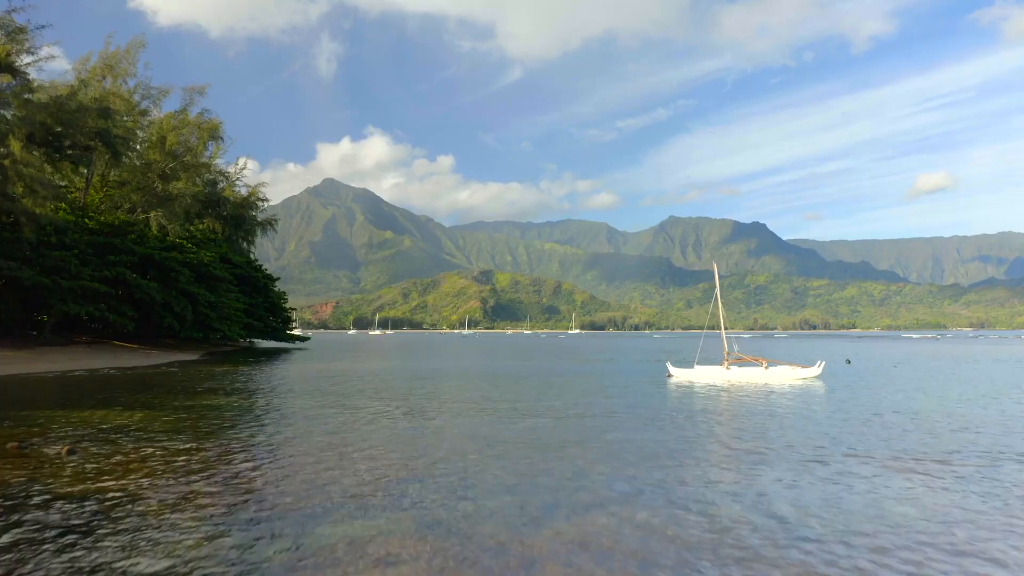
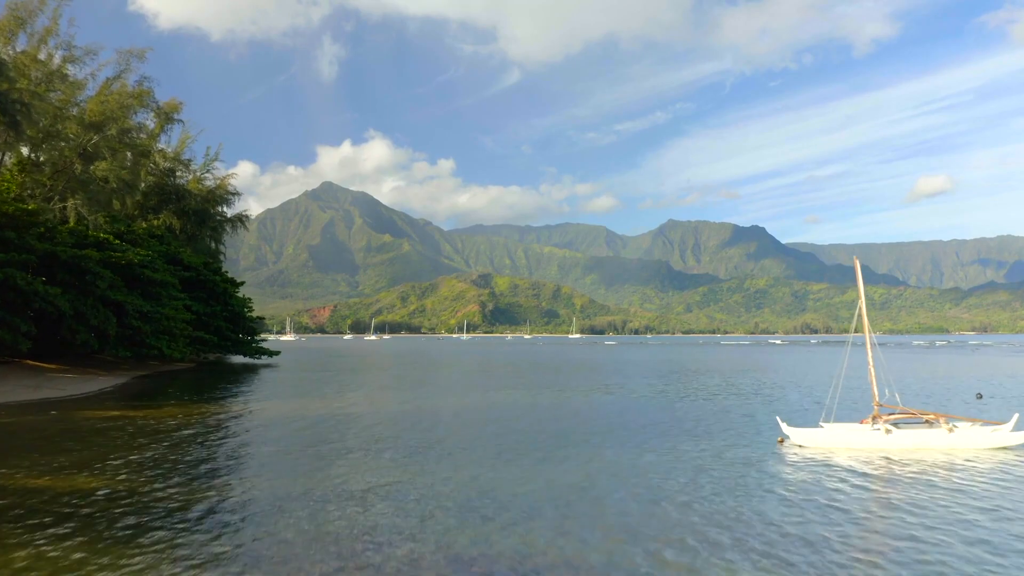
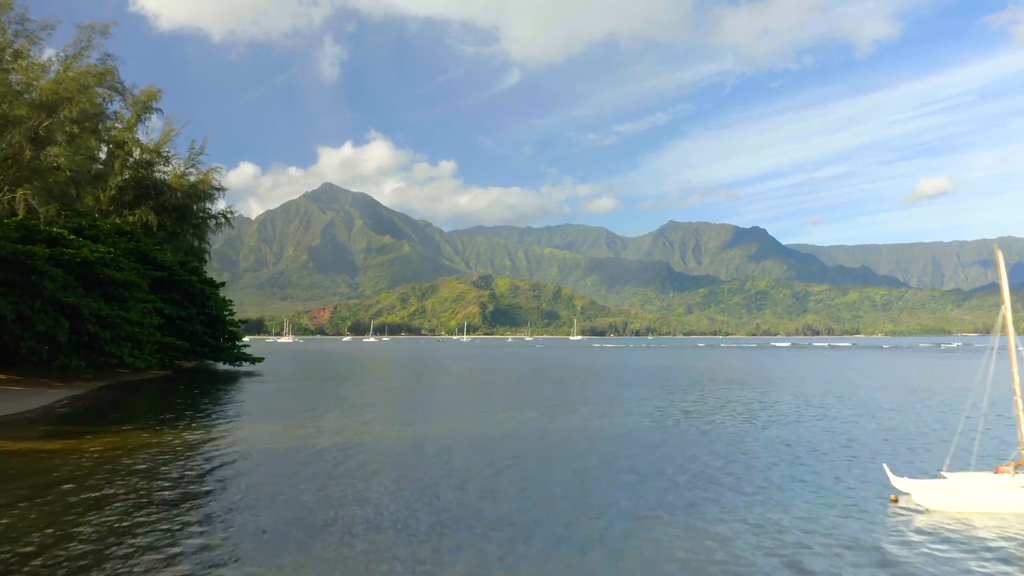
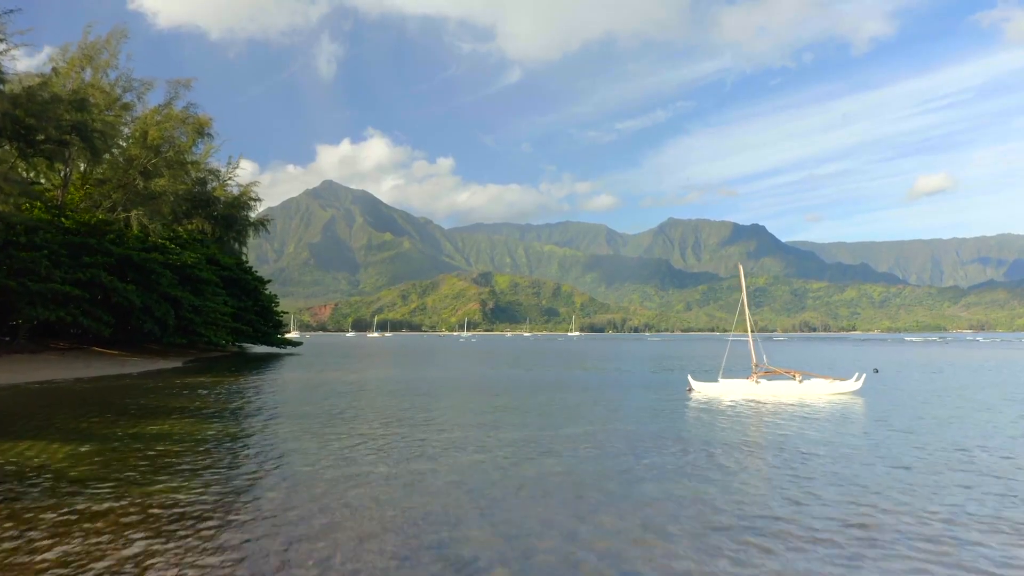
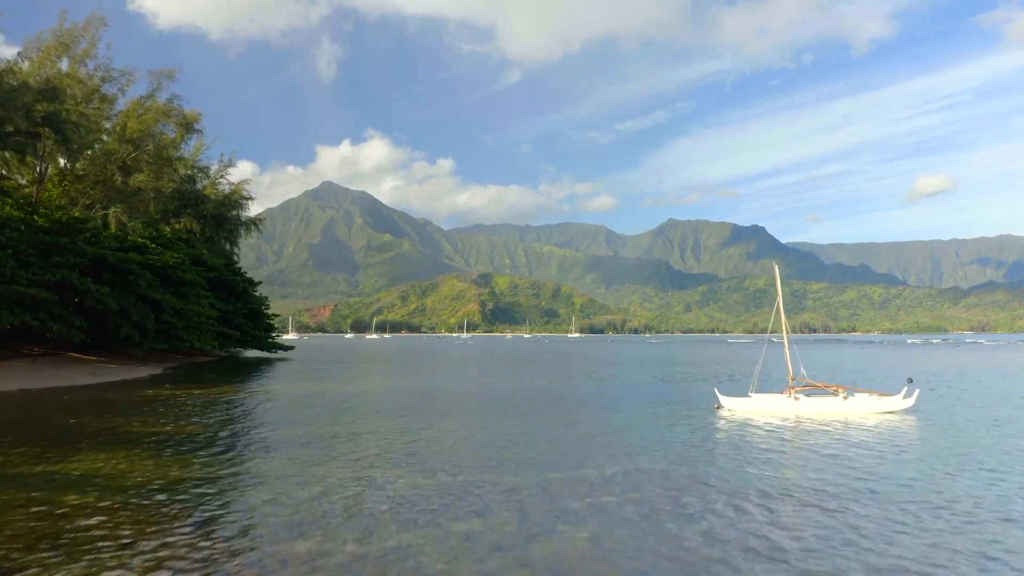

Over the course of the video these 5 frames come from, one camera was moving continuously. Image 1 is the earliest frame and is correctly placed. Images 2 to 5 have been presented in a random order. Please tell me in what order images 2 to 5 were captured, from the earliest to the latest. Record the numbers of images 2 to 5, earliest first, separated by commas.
4, 5, 2, 3
